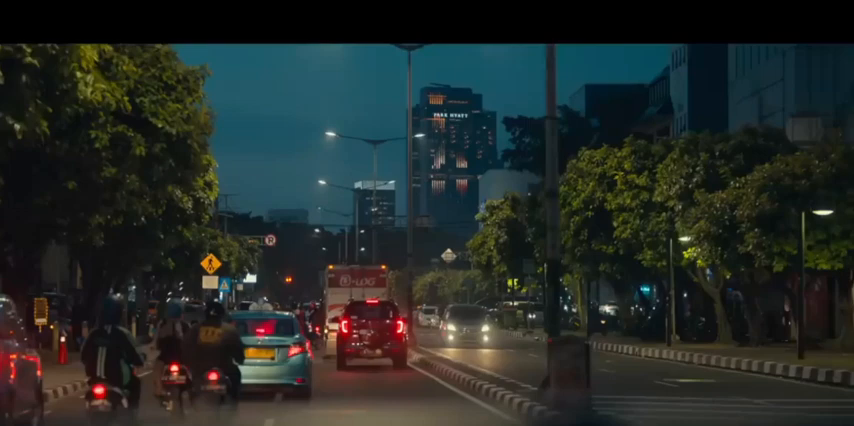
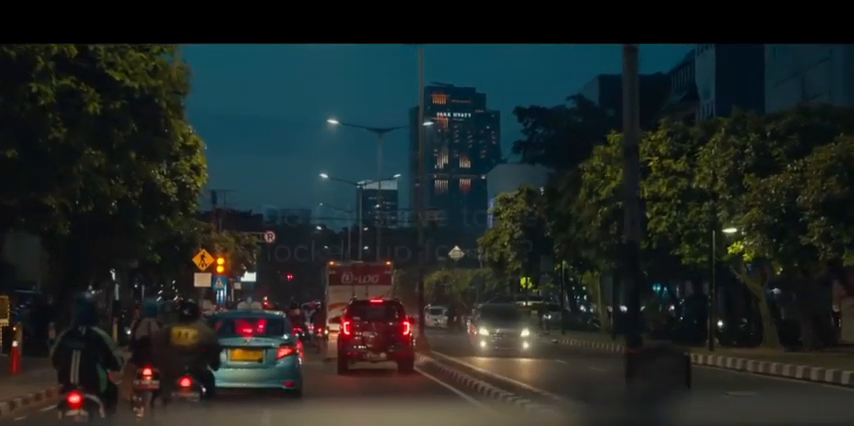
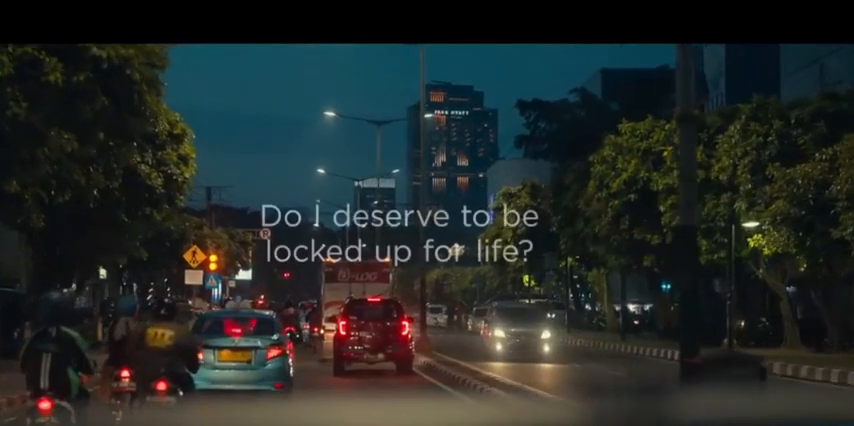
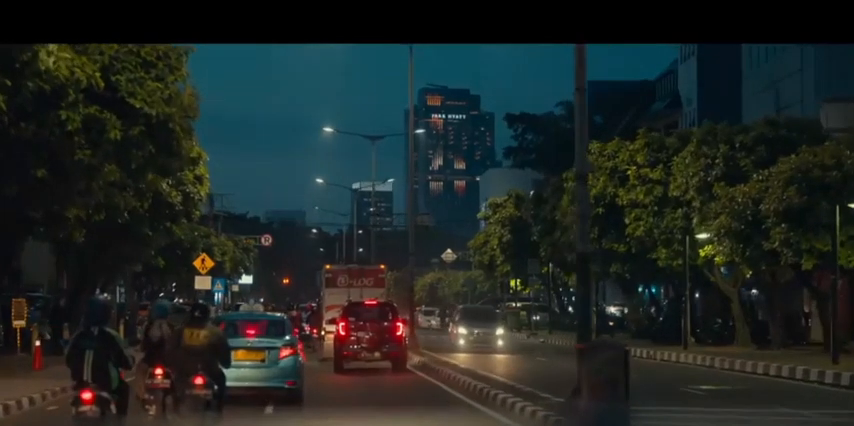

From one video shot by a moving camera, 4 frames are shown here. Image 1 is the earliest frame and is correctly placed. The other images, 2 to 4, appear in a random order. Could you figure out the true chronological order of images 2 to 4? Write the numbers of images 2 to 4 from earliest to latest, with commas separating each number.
4, 2, 3
